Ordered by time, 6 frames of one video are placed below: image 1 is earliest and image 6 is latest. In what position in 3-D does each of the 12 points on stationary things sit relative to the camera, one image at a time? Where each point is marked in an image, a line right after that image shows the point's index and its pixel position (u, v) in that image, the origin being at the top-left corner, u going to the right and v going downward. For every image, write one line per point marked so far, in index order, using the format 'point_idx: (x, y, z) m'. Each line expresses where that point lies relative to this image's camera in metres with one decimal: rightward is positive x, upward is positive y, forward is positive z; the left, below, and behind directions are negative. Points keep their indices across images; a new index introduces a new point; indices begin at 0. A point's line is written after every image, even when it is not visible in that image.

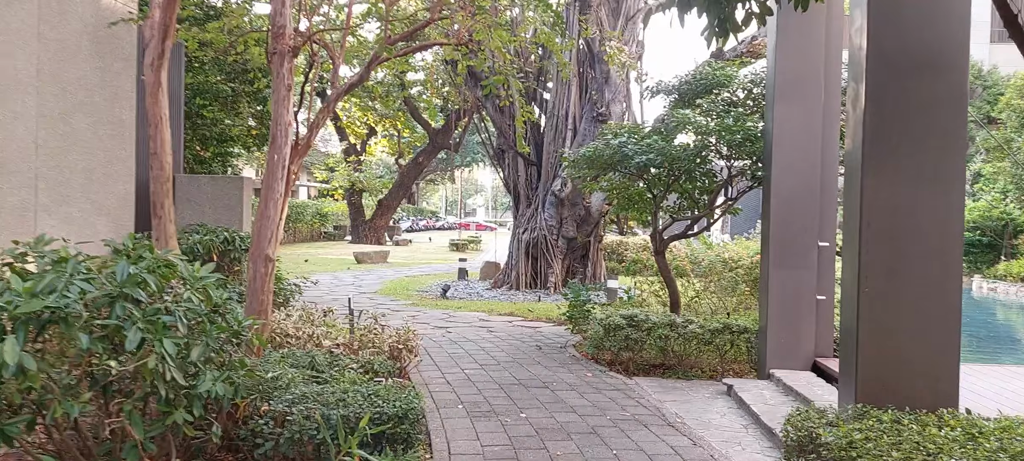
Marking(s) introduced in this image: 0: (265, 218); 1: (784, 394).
0: (-1.3, +0.1, +4.3) m
1: (+1.6, -1.0, +5.1) m
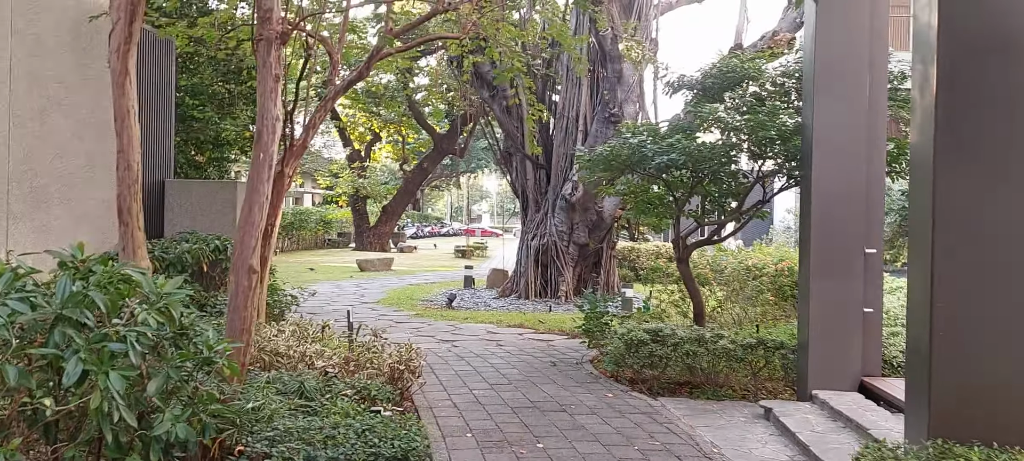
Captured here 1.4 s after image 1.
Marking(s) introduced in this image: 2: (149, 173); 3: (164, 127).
0: (-1.2, 0.0, +3.8) m
1: (+1.7, -1.0, +4.6) m
2: (-3.2, +0.5, +7.4) m
3: (-3.2, +1.0, +7.7) m
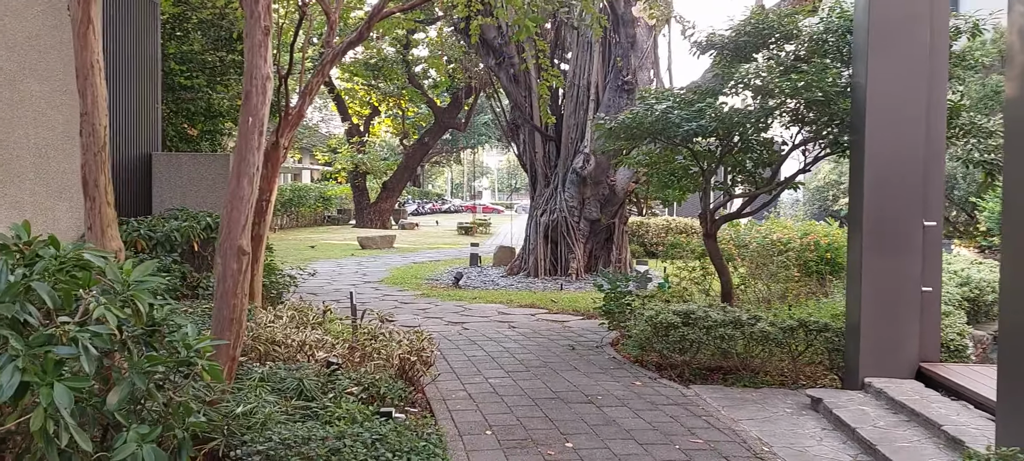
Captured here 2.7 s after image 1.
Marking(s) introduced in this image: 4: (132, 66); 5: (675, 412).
0: (-1.1, +0.1, +3.3) m
1: (+1.8, -0.9, +4.1) m
2: (-3.1, +0.7, +6.9) m
3: (-3.1, +1.2, +7.2) m
4: (-3.1, +1.3, +6.9) m
5: (+0.8, -0.9, +4.3) m
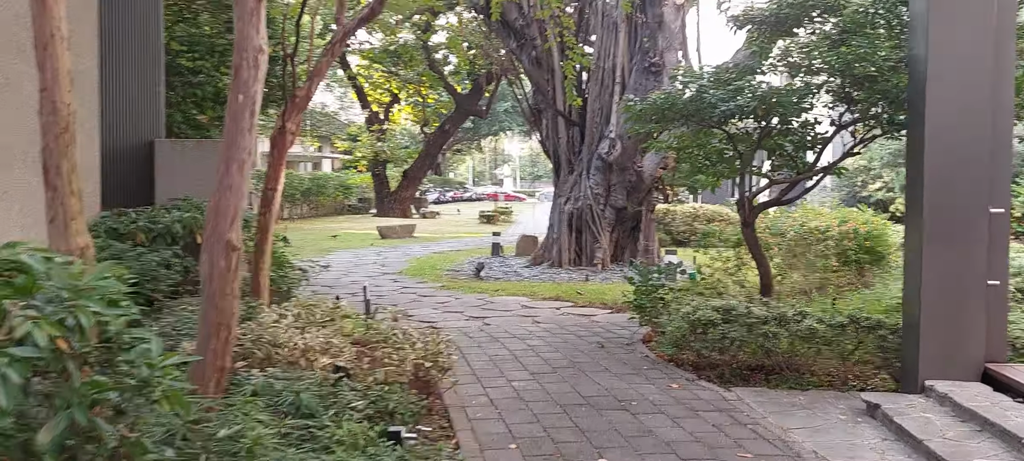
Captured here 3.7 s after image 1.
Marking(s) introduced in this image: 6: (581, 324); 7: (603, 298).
0: (-1.0, +0.1, +2.9) m
1: (+1.9, -0.8, +3.6) m
2: (-2.9, +0.8, +6.6) m
3: (-2.9, +1.2, +6.9) m
4: (-3.0, +1.4, +6.6) m
5: (+1.0, -0.9, +3.9) m
6: (+0.5, -0.7, +6.4) m
7: (+0.8, -0.6, +7.7) m
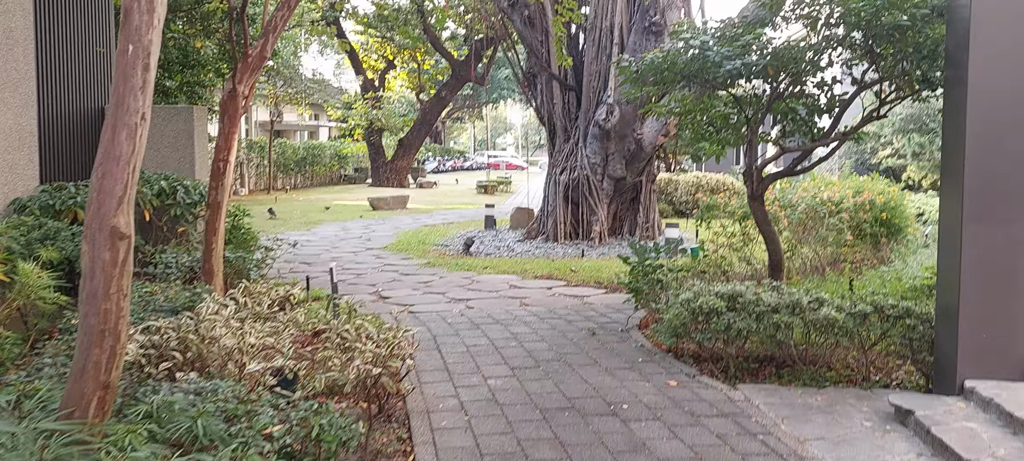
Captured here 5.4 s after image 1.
0: (-1.1, +0.2, +2.4) m
1: (+1.8, -0.7, +3.1) m
2: (-3.0, +0.9, +6.0) m
3: (-3.0, +1.4, +6.3) m
4: (-3.1, +1.6, +5.9) m
5: (+0.8, -0.8, +3.4) m
6: (+0.4, -0.5, +5.9) m
7: (+0.7, -0.4, +7.2) m
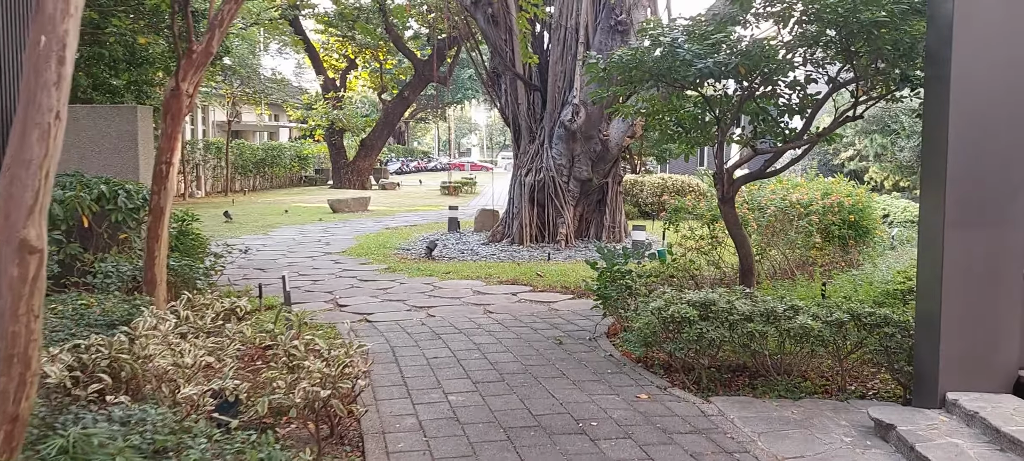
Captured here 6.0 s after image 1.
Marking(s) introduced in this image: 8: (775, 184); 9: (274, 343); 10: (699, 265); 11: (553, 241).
0: (-1.2, +0.2, +2.1) m
1: (+1.7, -0.8, +3.0) m
2: (-3.3, +0.9, +5.7) m
3: (-3.3, +1.4, +5.9) m
4: (-3.3, +1.5, +5.6) m
5: (+0.7, -0.8, +3.2) m
6: (+0.2, -0.6, +5.7) m
7: (+0.4, -0.4, +7.0) m
8: (+2.5, +0.4, +8.0) m
9: (-1.0, -0.5, +3.4) m
10: (+1.4, -0.3, +6.1) m
11: (+0.4, -0.1, +9.3) m
